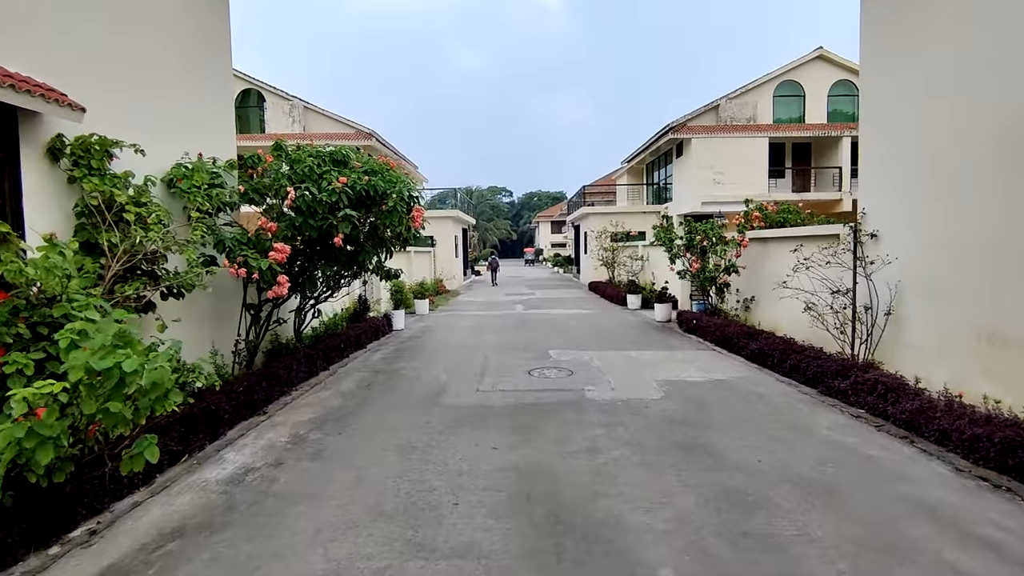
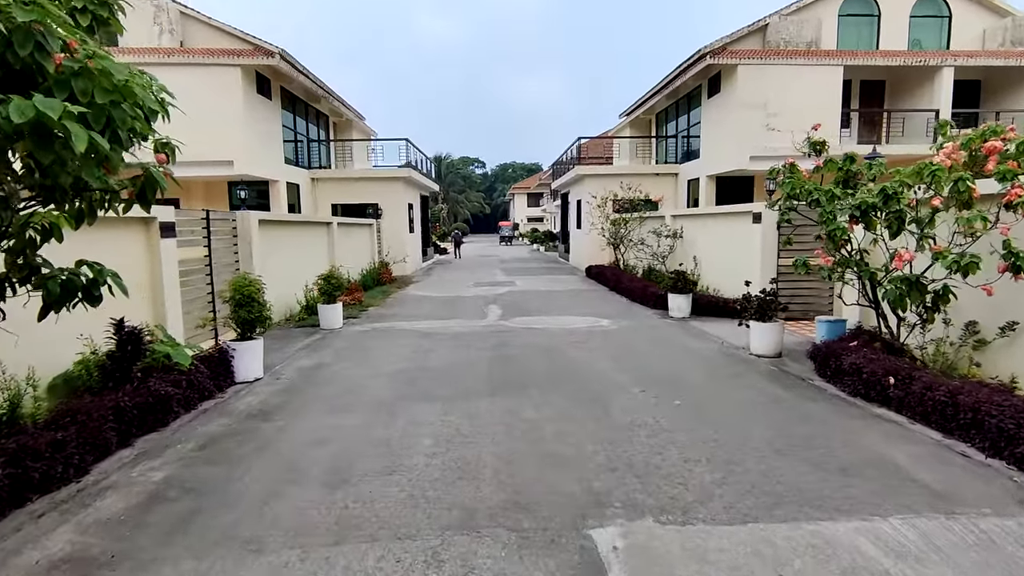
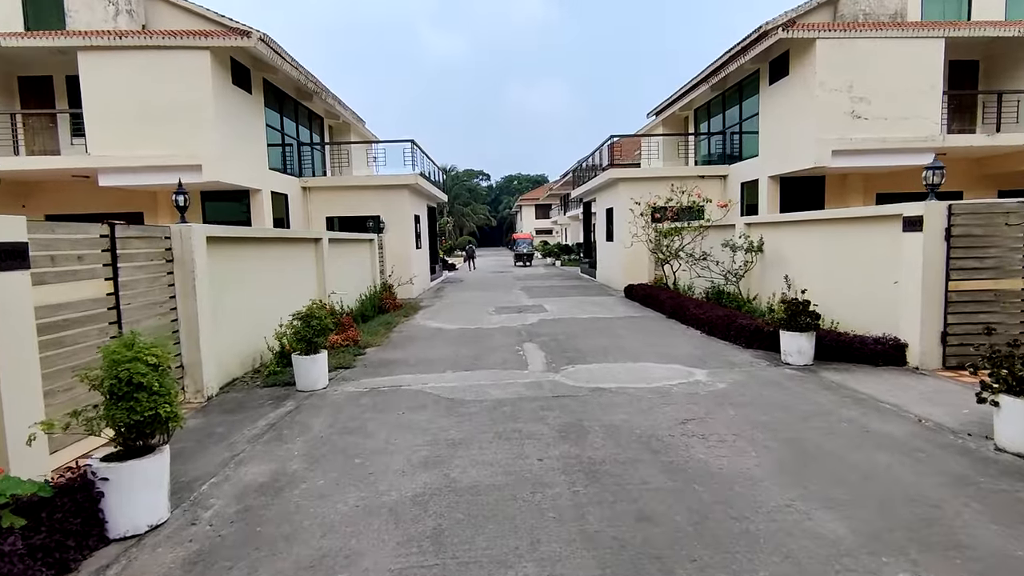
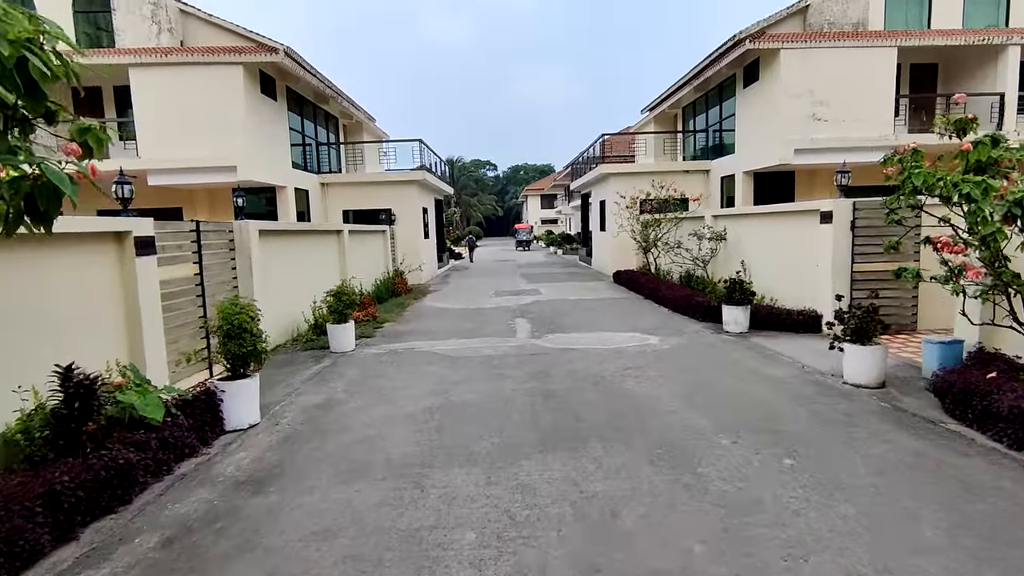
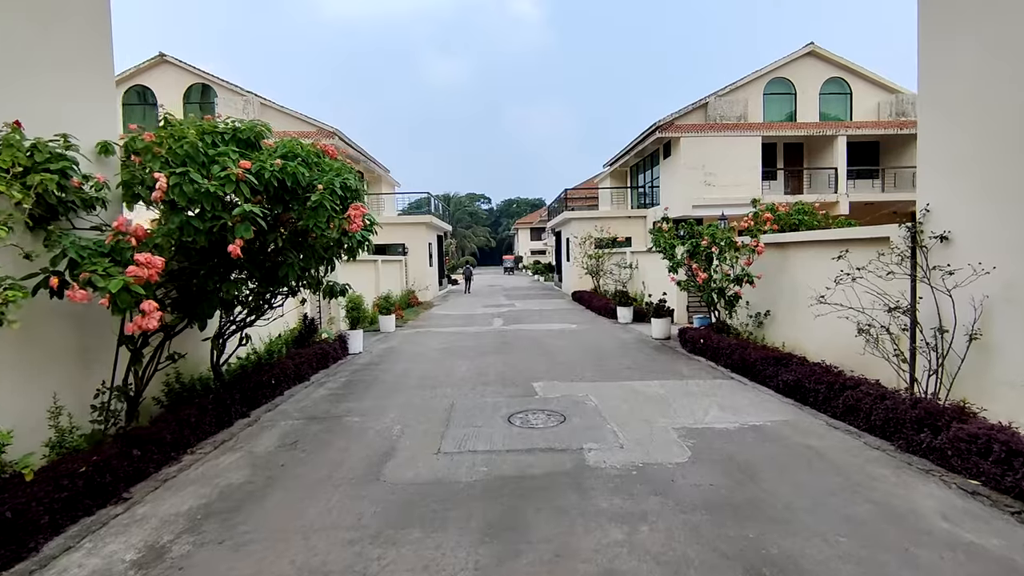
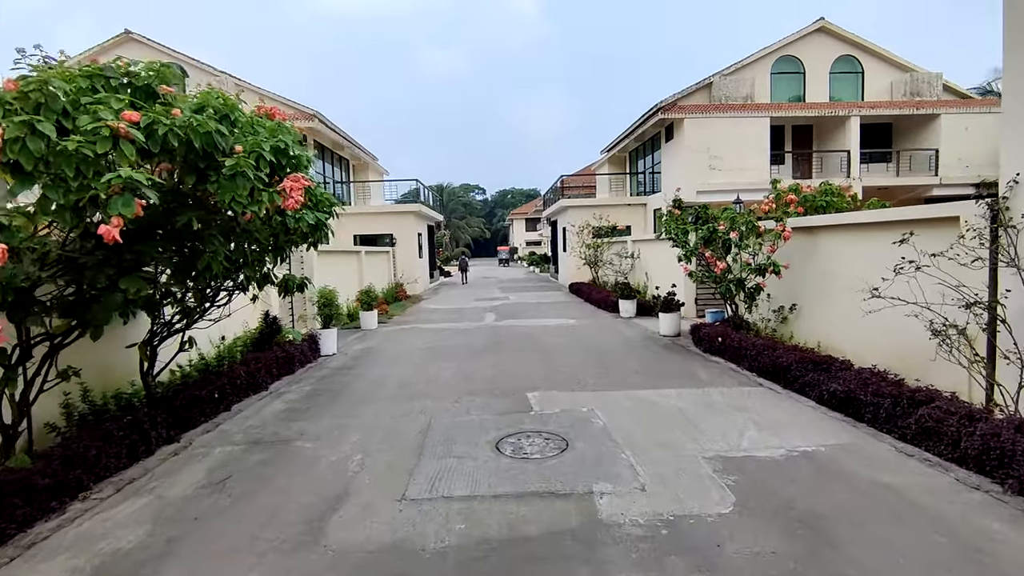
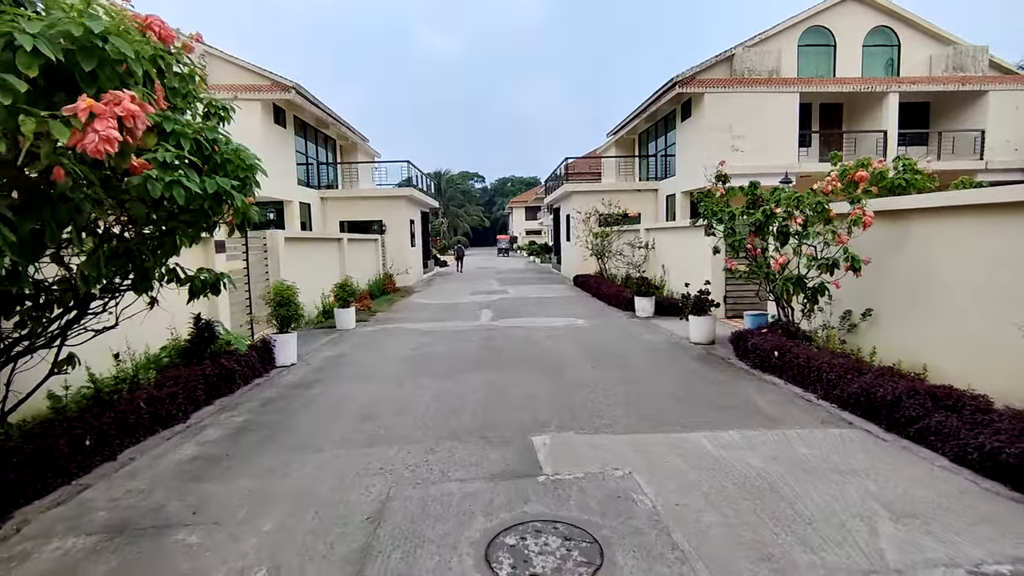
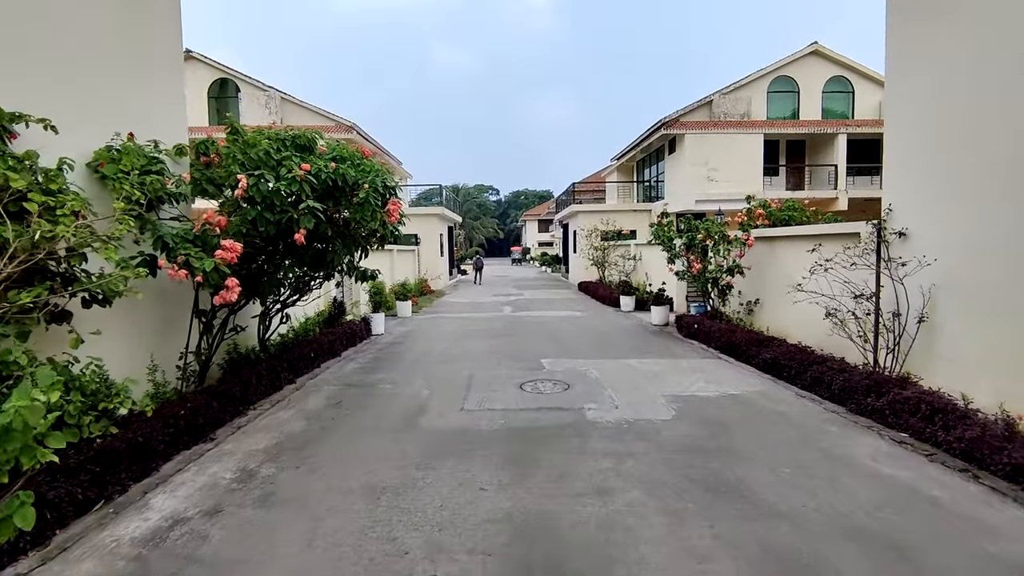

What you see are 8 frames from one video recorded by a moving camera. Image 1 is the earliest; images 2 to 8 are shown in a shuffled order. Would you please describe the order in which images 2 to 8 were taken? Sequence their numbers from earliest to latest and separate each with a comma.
8, 5, 6, 7, 2, 4, 3
